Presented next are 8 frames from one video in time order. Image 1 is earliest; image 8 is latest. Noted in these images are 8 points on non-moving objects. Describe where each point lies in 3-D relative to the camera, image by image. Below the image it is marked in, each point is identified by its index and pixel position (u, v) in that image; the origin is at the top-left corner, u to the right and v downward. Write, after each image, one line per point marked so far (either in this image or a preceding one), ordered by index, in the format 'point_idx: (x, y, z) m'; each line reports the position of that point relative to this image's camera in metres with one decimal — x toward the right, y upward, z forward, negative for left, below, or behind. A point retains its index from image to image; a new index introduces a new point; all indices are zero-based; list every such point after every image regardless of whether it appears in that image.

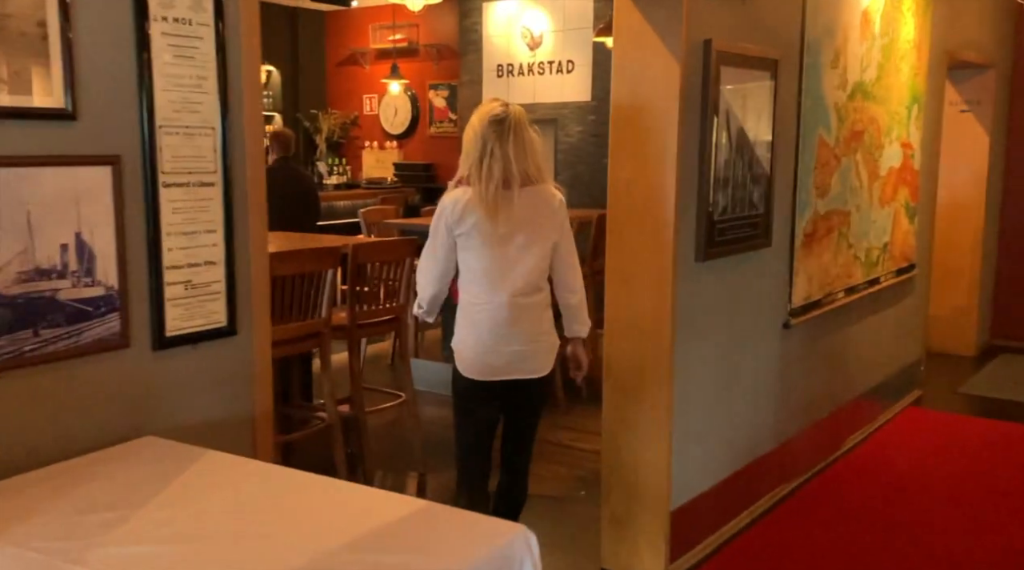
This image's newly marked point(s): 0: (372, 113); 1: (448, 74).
0: (-1.5, +1.9, +10.7) m
1: (-0.6, +2.1, +9.8) m
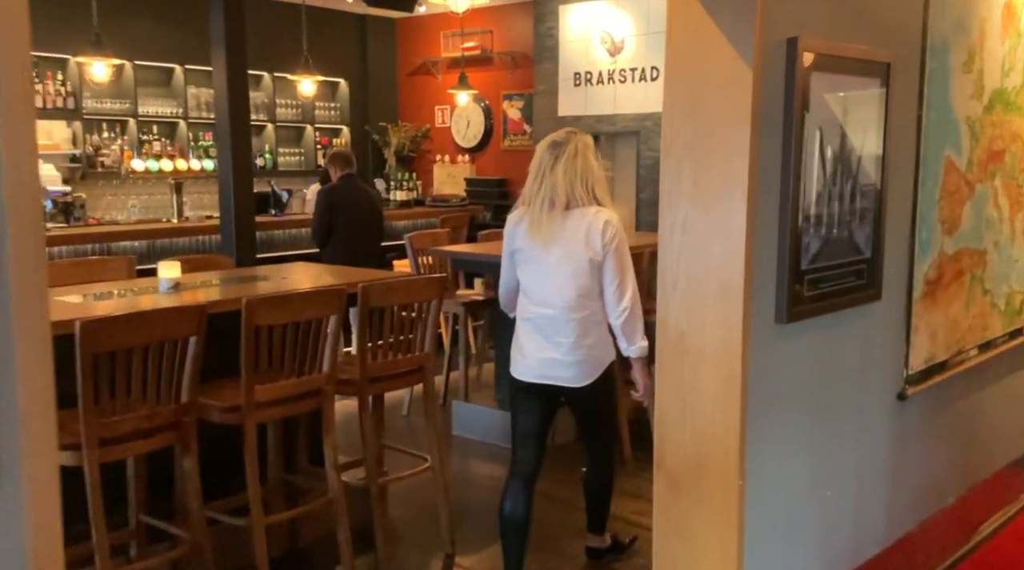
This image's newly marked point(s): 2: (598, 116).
0: (-0.7, +1.6, +10.0) m
1: (+0.1, +1.9, +9.1) m
2: (+0.7, +1.3, +7.8) m
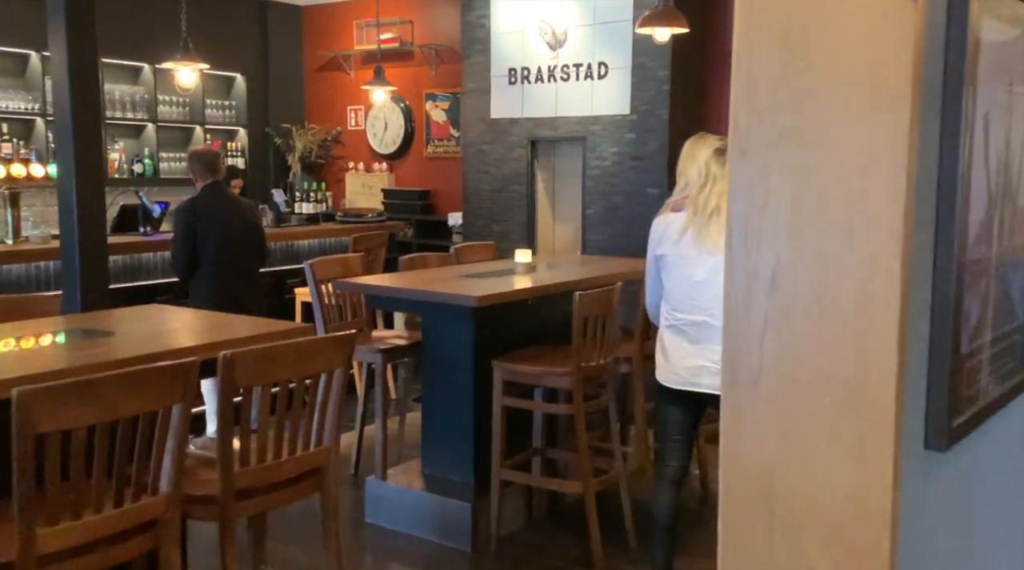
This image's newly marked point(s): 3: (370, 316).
0: (-1.4, +1.4, +8.8) m
1: (-0.5, +1.6, +7.9) m
2: (+0.2, +1.1, +6.7) m
3: (-0.7, -0.2, +4.7) m
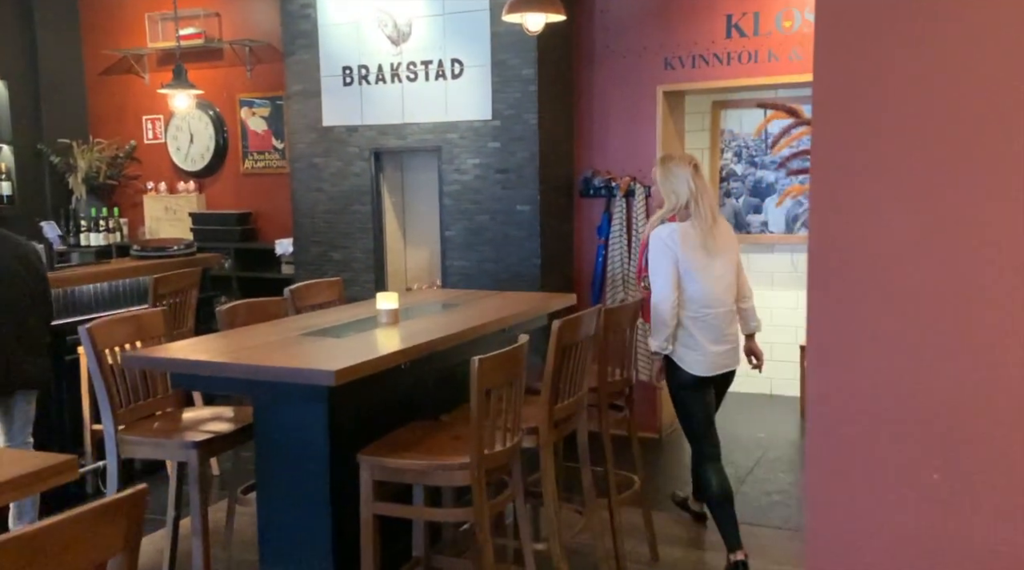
0: (-2.7, +1.1, +7.4) m
1: (-1.7, +1.4, +6.7) m
2: (-0.8, +0.9, +5.6) m
3: (-1.2, -0.4, +3.5) m
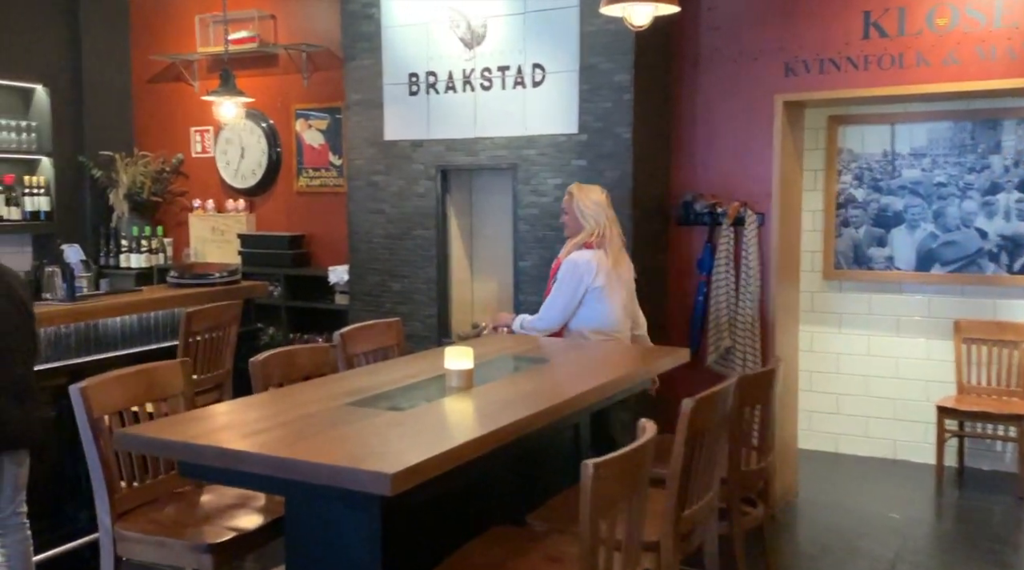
0: (-2.1, +0.9, +6.8) m
1: (-1.1, +1.2, +6.1) m
2: (-0.3, +0.7, +4.9) m
3: (-0.9, -0.5, +2.8) m
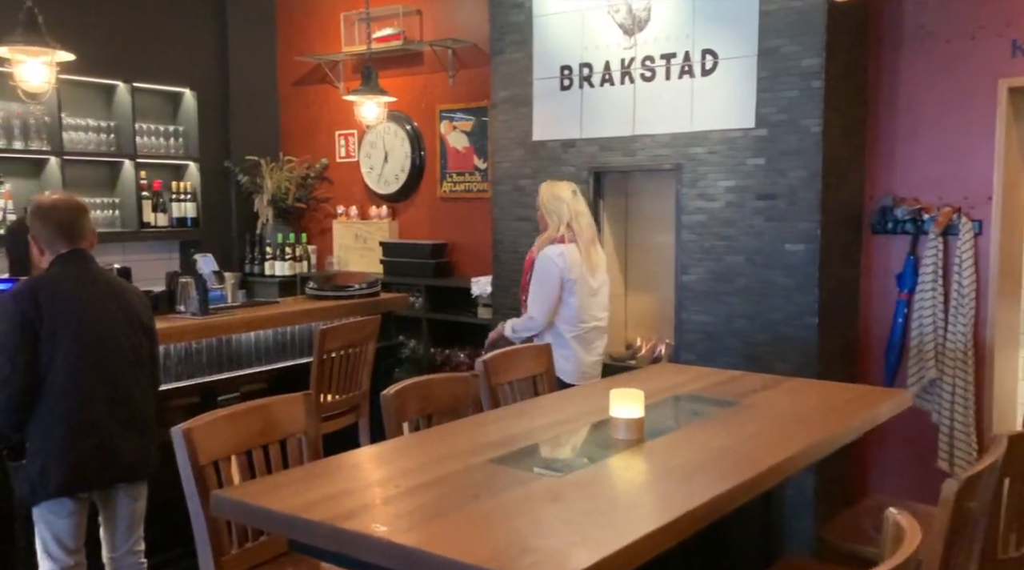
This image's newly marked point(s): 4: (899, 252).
0: (-1.1, +0.8, +6.6) m
1: (-0.2, +1.1, +5.7) m
2: (+0.4, +0.6, +4.4) m
3: (-0.5, -0.6, +2.4) m
4: (+1.6, +0.1, +4.0) m
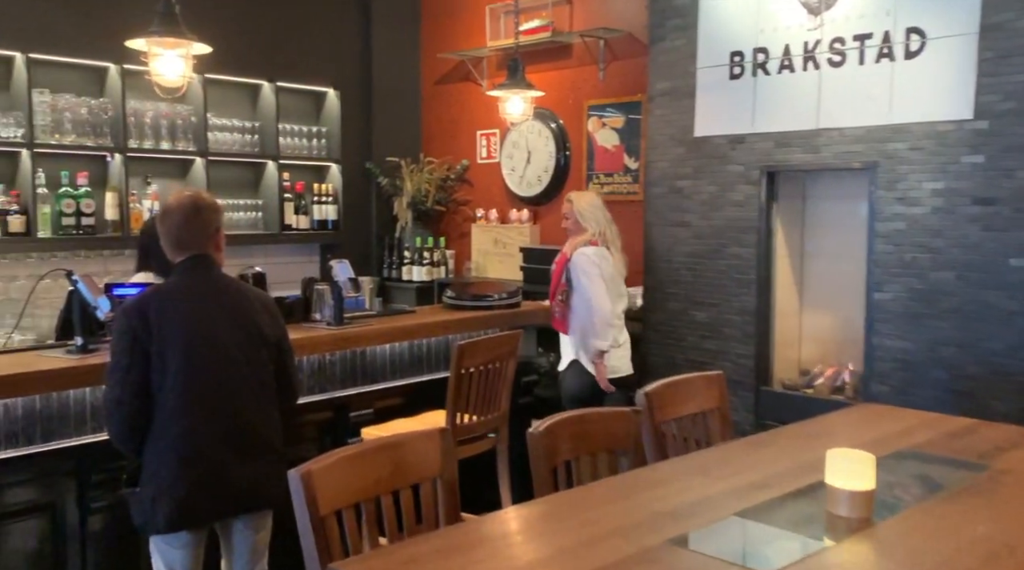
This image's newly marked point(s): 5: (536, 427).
0: (-0.1, +0.8, +6.2) m
1: (+0.6, +1.1, +5.3) m
2: (+1.0, +0.6, +3.9) m
3: (-0.1, -0.6, +2.0) m
4: (+2.1, +0.1, +3.3) m
5: (+0.1, -0.3, +2.2) m
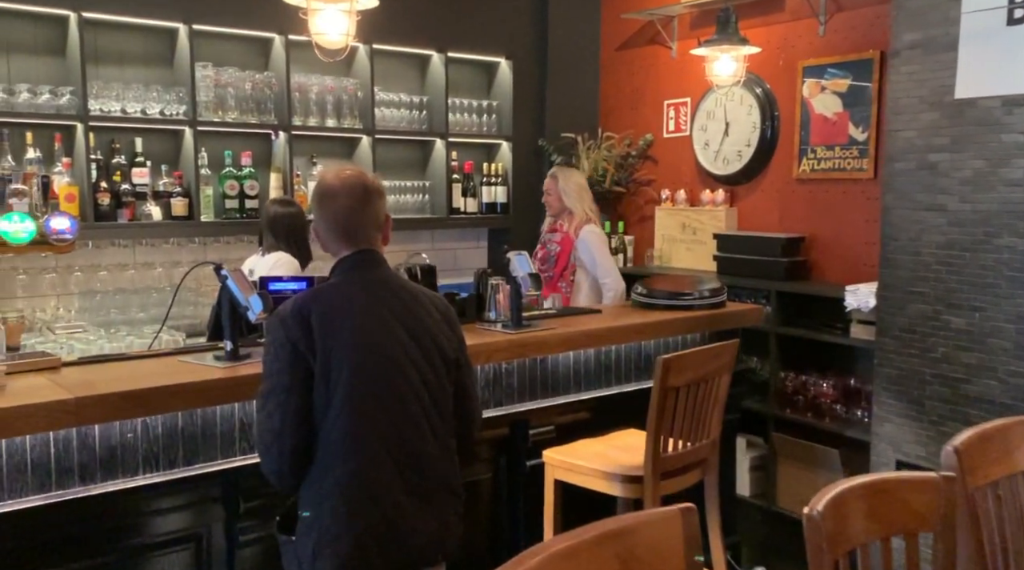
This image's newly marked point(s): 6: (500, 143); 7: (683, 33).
0: (+0.9, +0.8, +5.5) m
1: (+1.5, +1.1, +4.4) m
2: (+1.7, +0.6, +3.0) m
3: (+0.3, -0.6, +1.4) m
4: (+2.7, 0.0, +2.2) m
5: (+0.5, -0.3, +1.5) m
6: (-0.1, +0.8, +5.7) m
7: (+0.9, +1.4, +5.5) m
